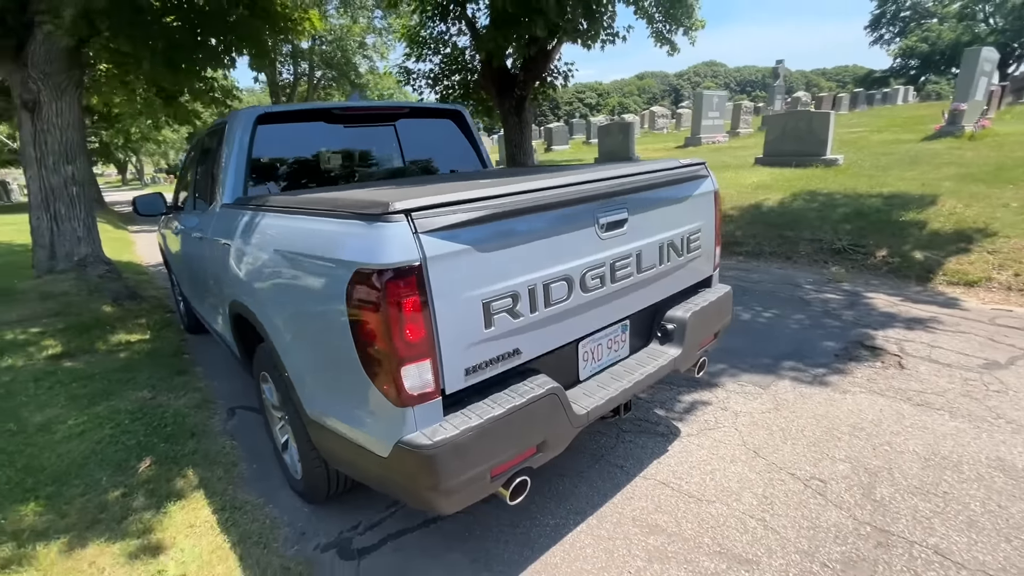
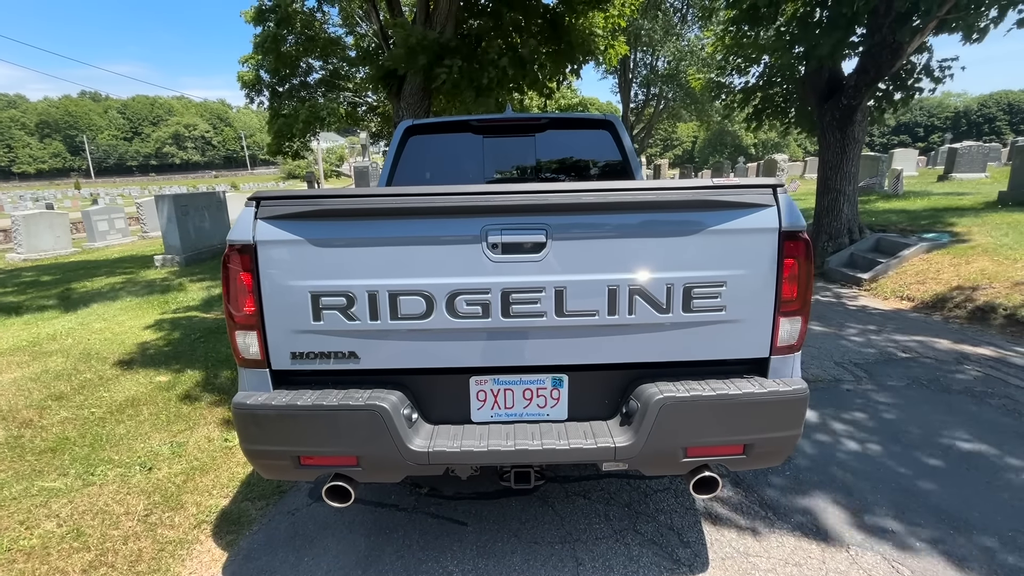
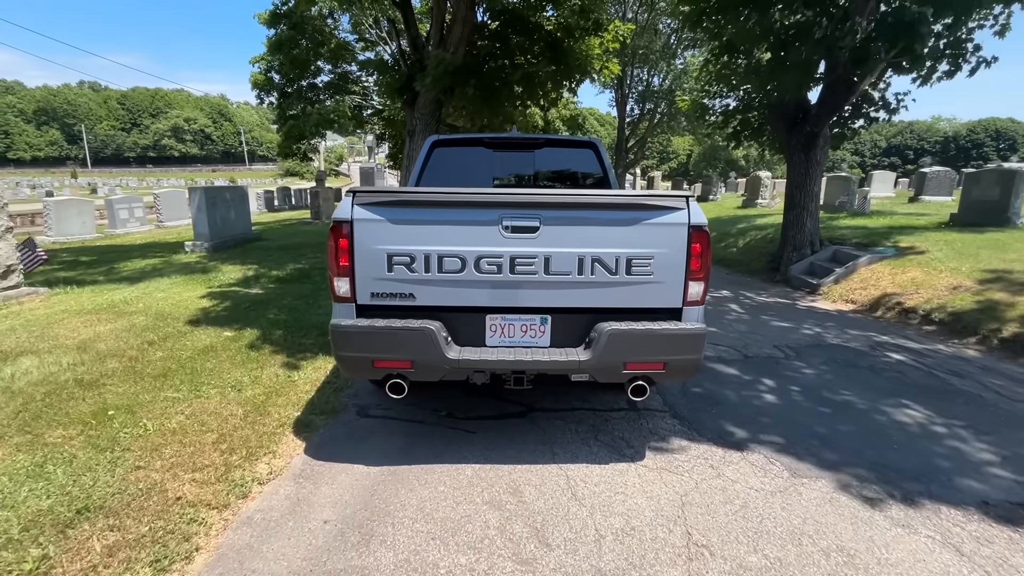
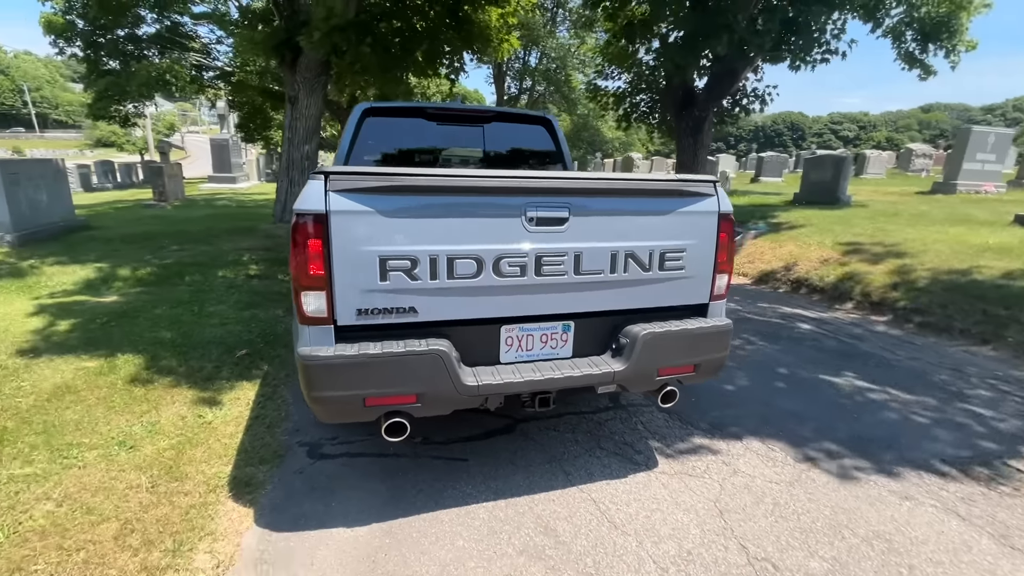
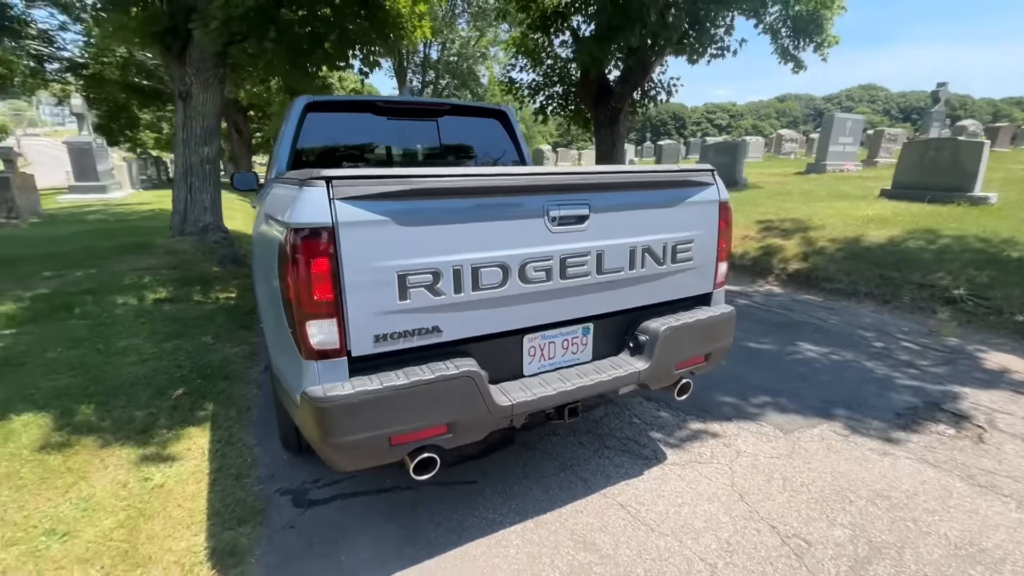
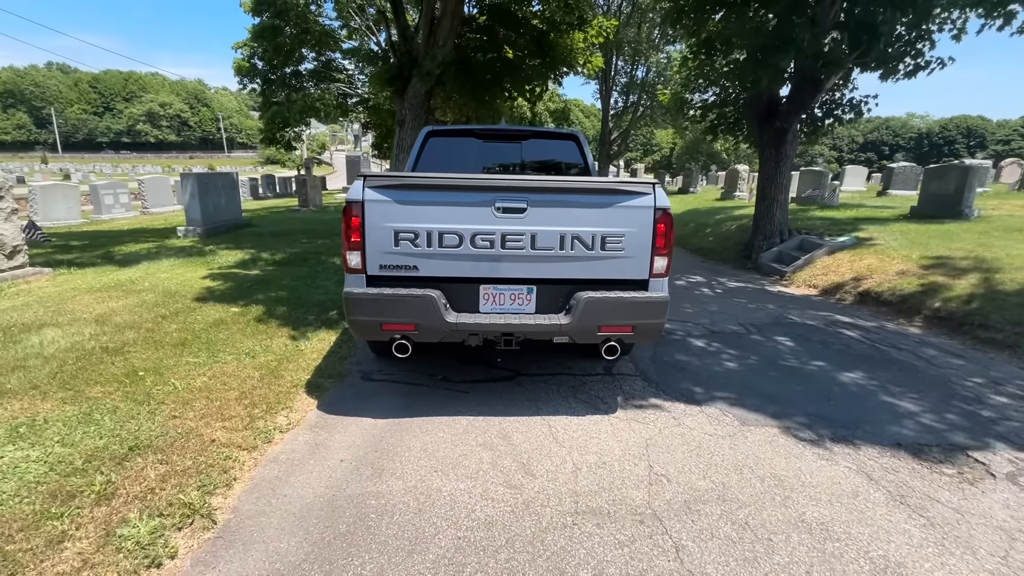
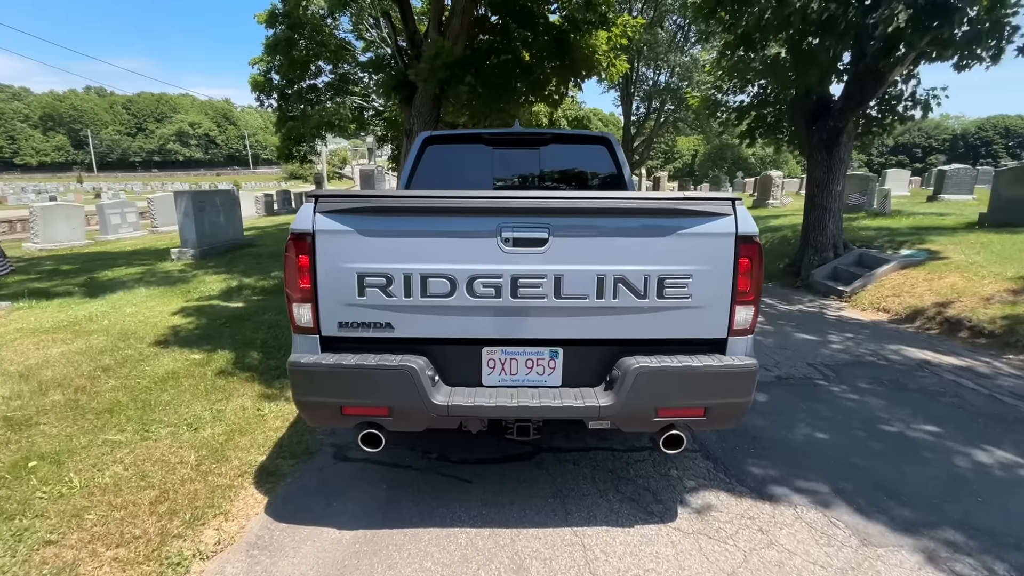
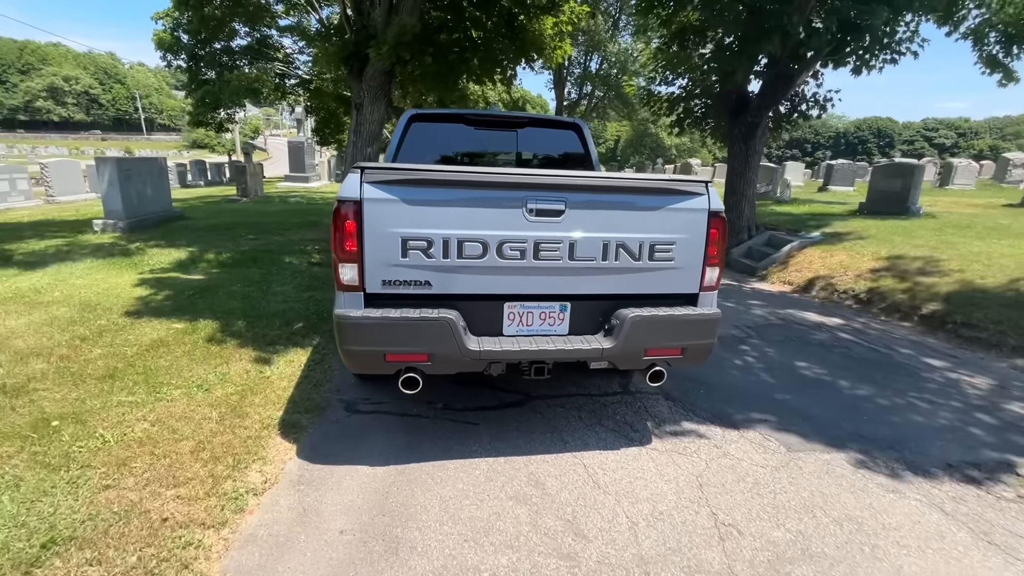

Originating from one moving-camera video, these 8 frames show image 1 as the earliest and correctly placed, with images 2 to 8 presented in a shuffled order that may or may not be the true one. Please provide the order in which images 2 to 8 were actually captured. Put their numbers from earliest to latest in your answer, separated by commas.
5, 4, 8, 6, 3, 7, 2
